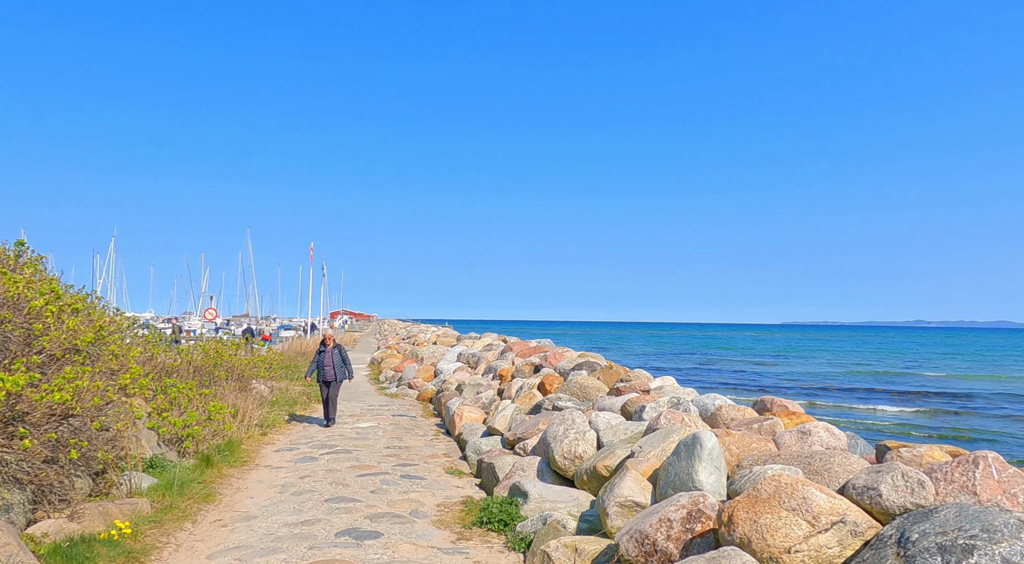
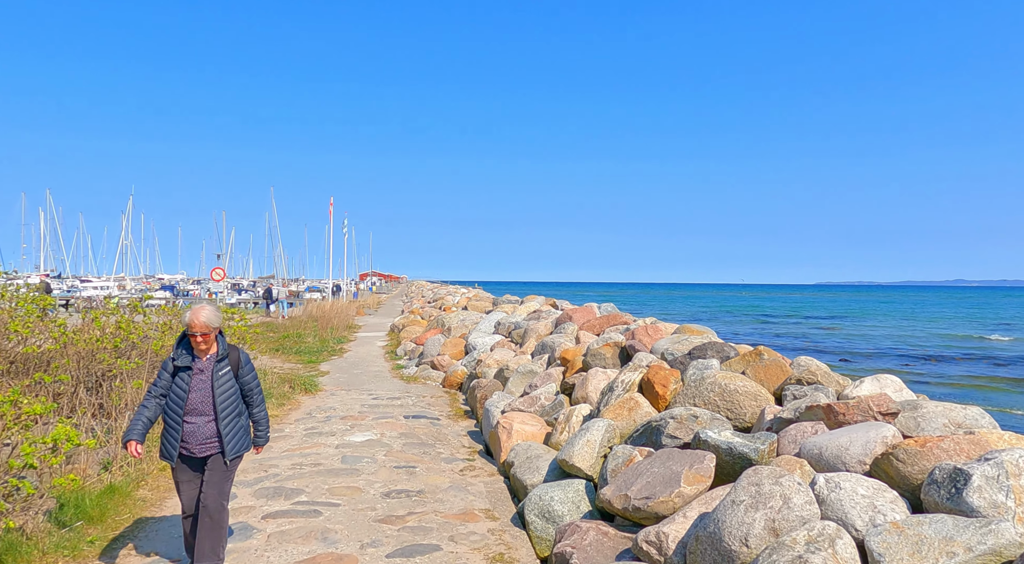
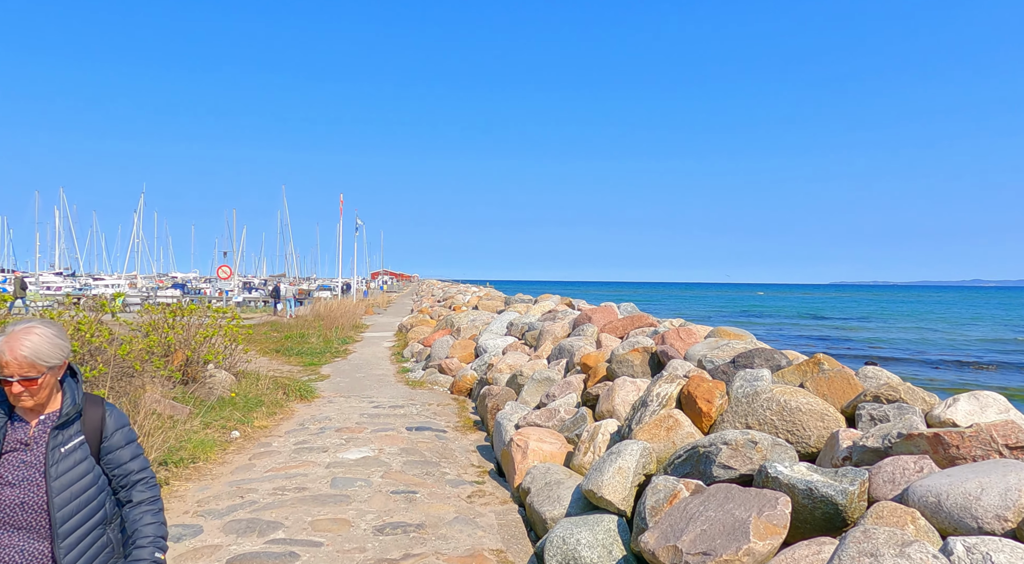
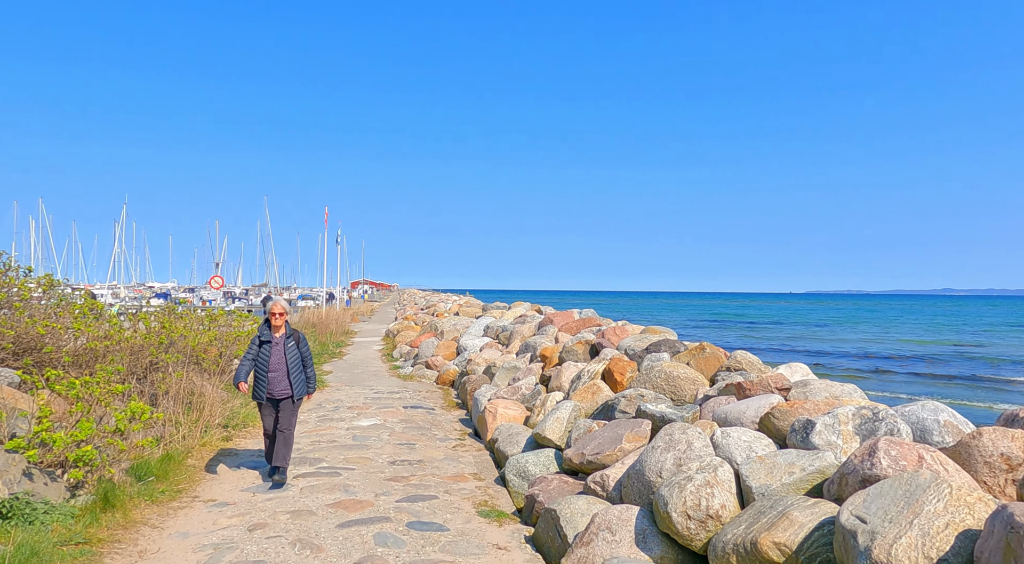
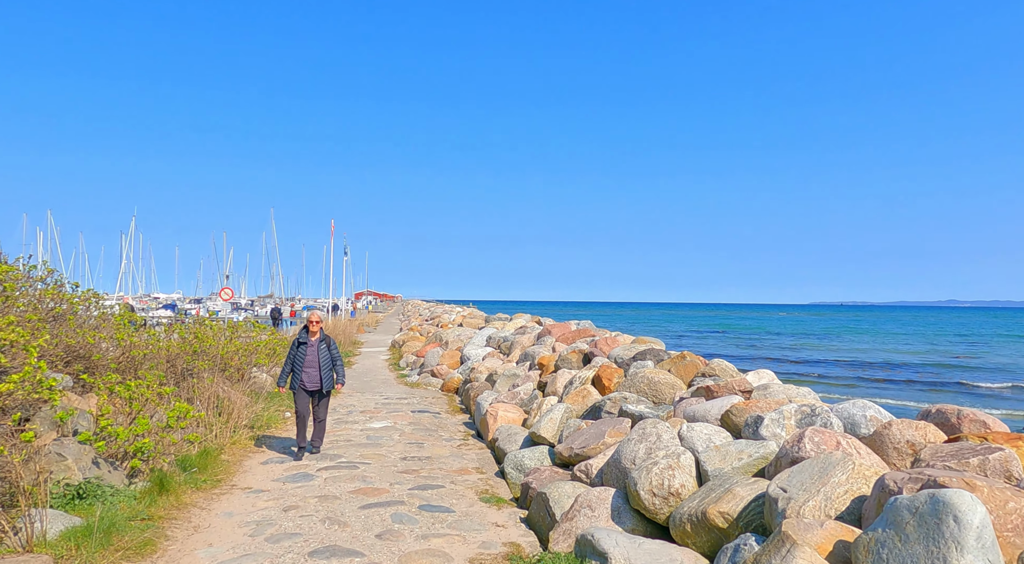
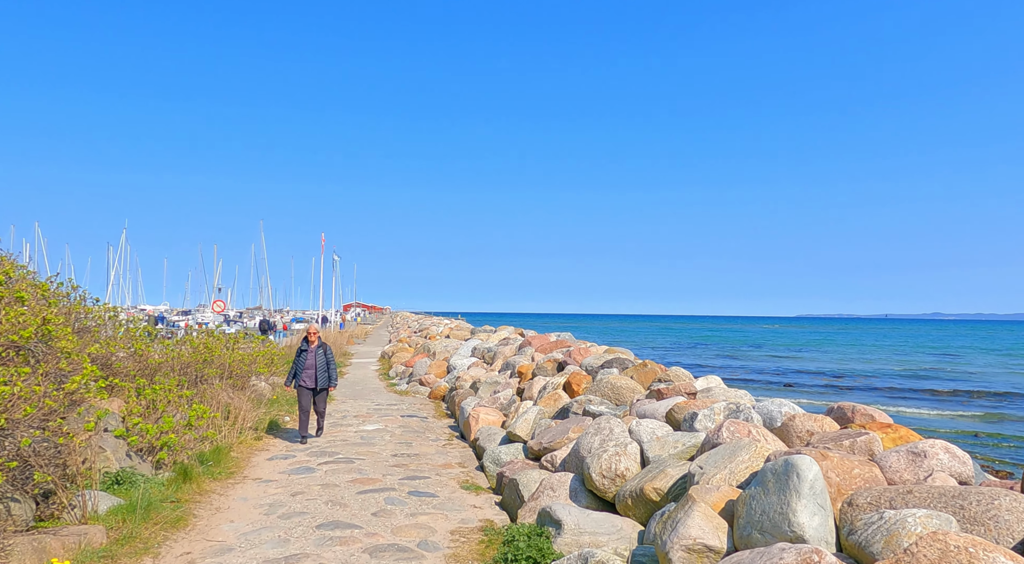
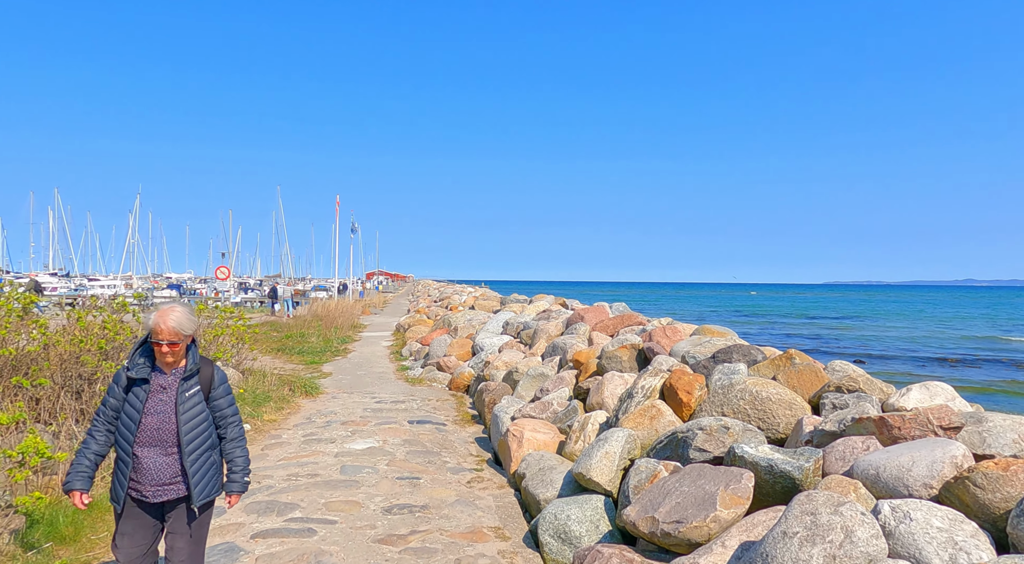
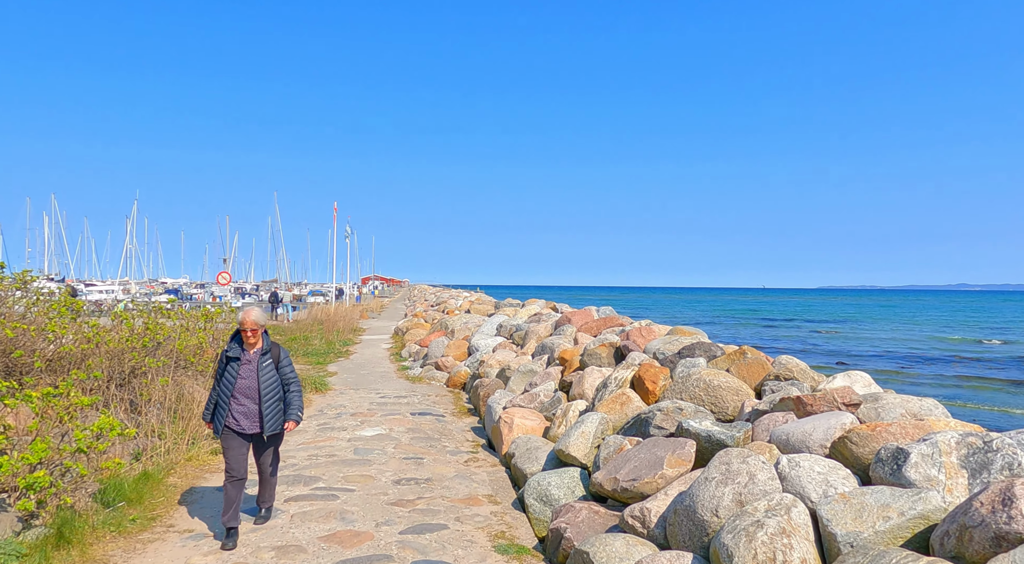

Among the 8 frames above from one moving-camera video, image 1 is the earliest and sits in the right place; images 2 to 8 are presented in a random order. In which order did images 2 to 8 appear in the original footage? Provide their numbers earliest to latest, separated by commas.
6, 5, 4, 8, 2, 7, 3
